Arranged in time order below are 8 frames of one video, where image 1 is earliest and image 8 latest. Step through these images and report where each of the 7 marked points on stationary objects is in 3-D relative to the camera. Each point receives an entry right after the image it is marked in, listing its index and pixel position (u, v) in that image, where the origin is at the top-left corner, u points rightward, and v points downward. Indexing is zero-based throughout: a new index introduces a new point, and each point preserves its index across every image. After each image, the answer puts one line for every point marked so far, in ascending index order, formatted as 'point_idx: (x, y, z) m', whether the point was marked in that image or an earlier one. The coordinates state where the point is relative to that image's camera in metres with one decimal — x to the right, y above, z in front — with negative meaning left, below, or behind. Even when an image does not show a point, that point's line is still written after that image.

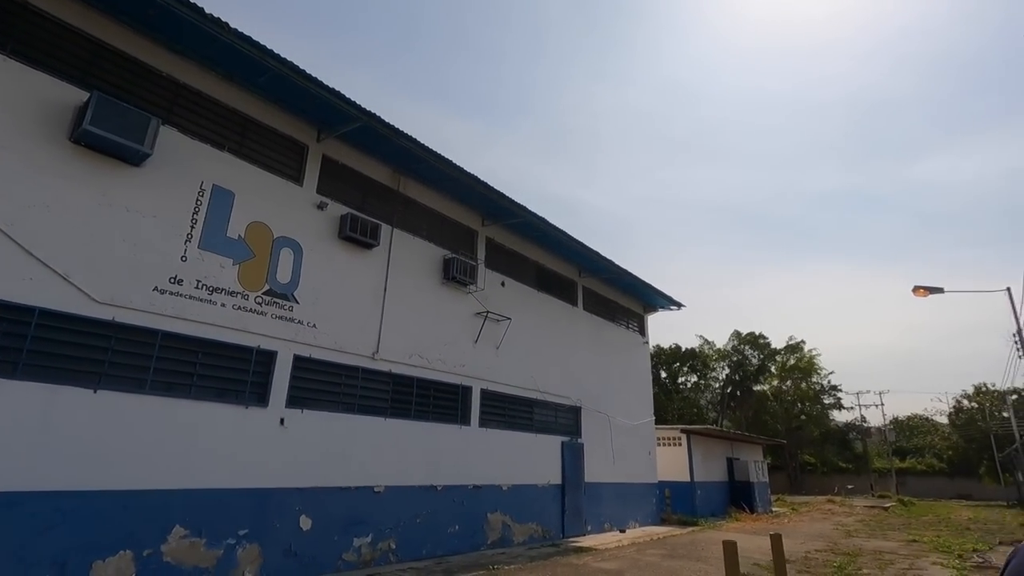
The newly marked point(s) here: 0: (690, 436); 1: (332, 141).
0: (+6.7, -5.5, +20.0) m
1: (-3.4, +2.8, +10.2) m
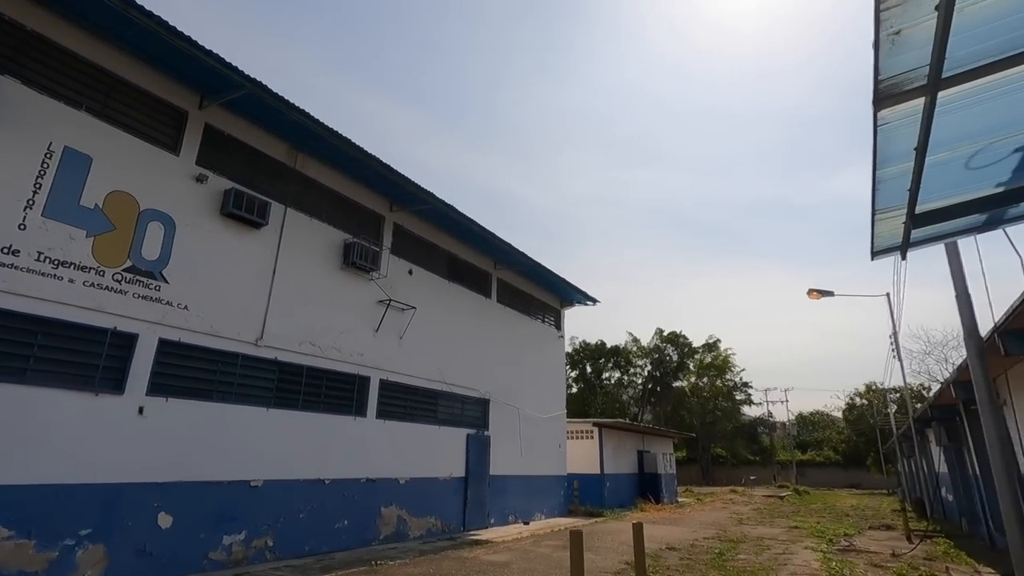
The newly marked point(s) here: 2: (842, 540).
0: (+3.4, -5.4, +20.4) m
1: (-5.2, +3.2, +9.4) m
2: (+8.0, -6.1, +12.9) m
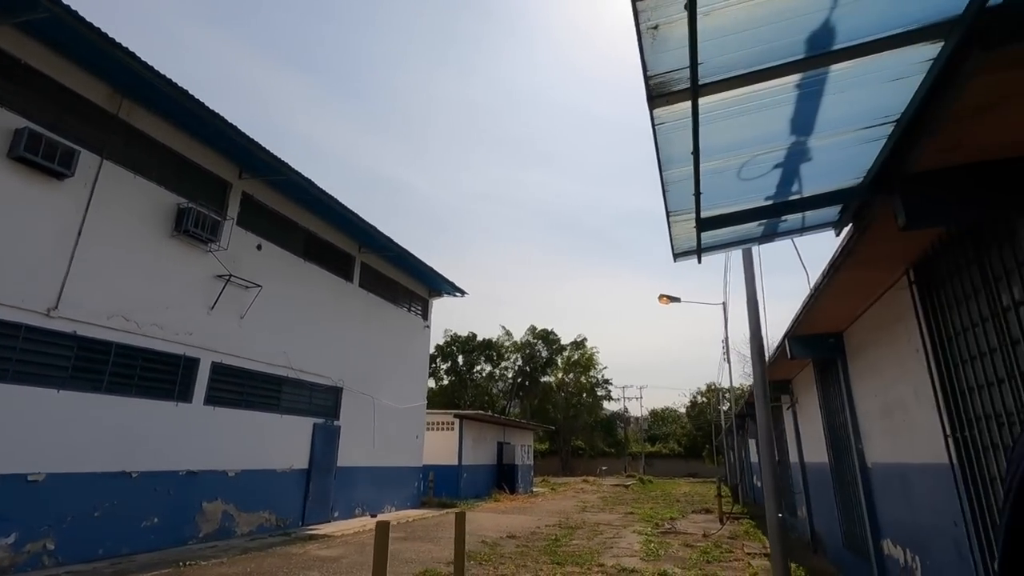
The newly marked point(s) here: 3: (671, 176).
0: (-1.9, -5.1, +20.5) m
1: (-7.4, +3.8, +7.9) m
2: (+4.1, -6.3, +14.2) m
3: (+0.9, +0.6, +3.1) m
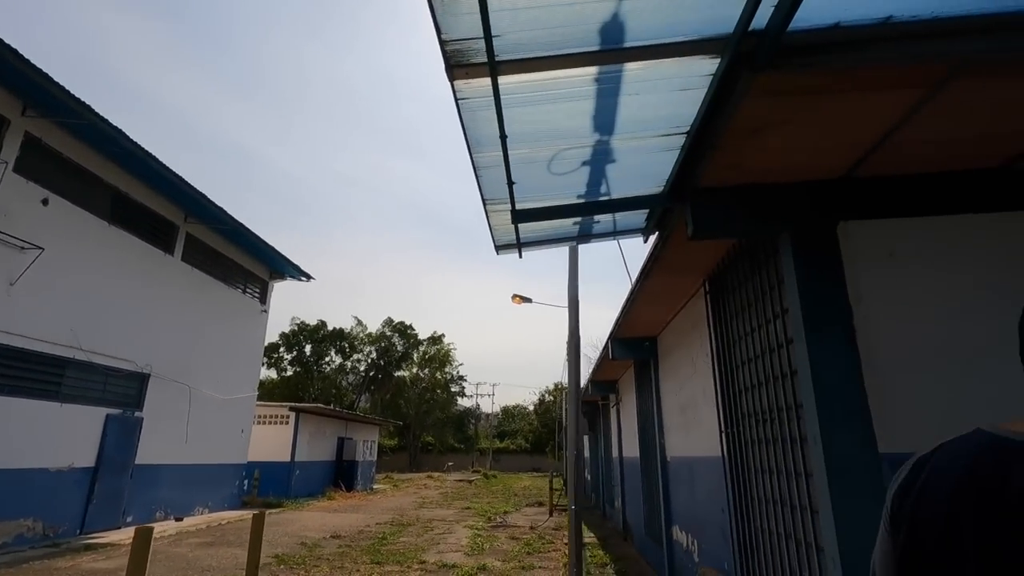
0: (-7.6, -4.5, +19.1) m
1: (-9.1, +4.5, +5.6) m
2: (-0.4, -6.2, +14.5) m
3: (-0.2, +0.7, +3.0) m
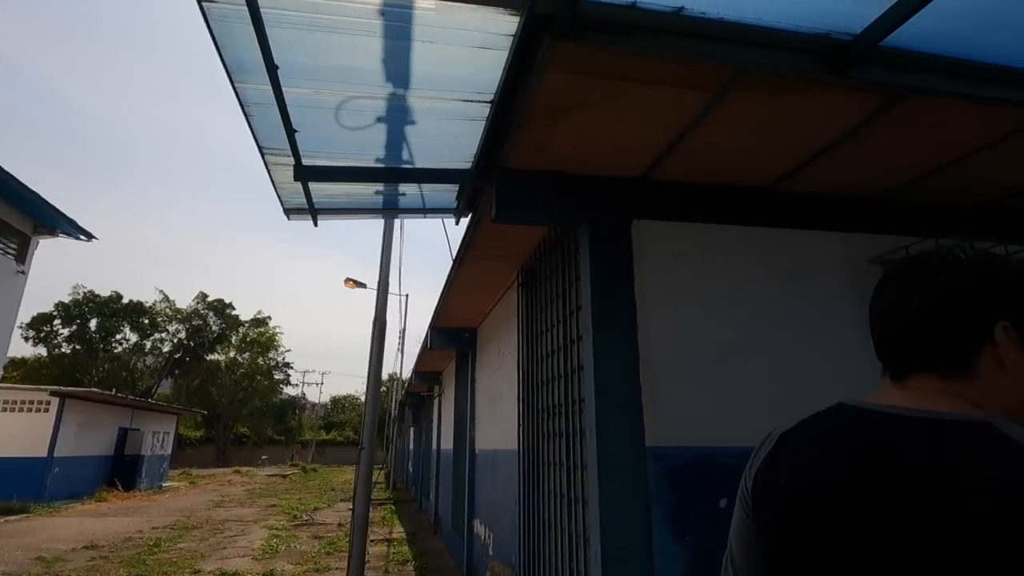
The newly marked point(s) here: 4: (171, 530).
0: (-13.3, -3.3, +15.8) m
1: (-10.2, +5.5, +2.4) m
2: (-5.2, -5.7, +13.5) m
3: (-1.2, +0.9, +2.4) m
4: (-7.0, -5.0, +11.0) m
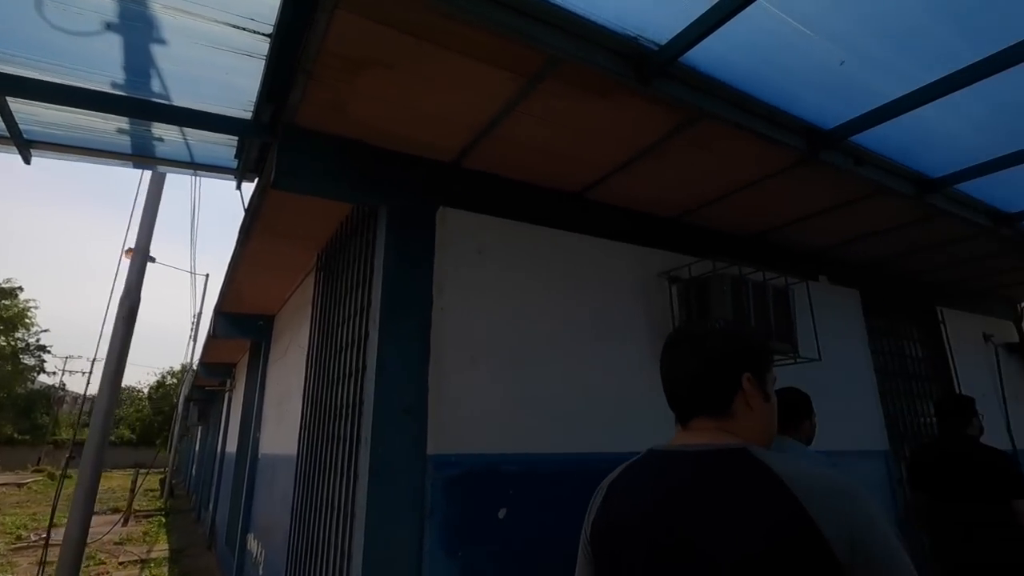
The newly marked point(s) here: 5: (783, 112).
0: (-17.8, -1.9, +10.7) m
1: (-10.1, +6.4, -1.1) m
2: (-9.7, -5.0, +10.8) m
3: (-2.0, +1.1, +1.6) m
4: (-10.5, -4.1, +7.9) m
5: (+1.4, +0.9, +2.7) m
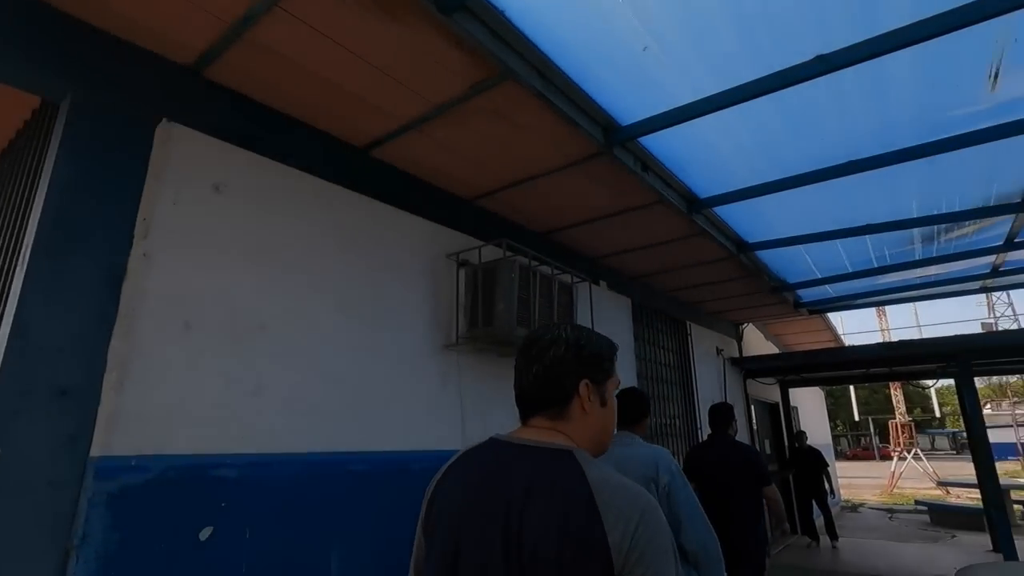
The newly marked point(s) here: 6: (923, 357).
0: (-20.6, +0.2, +3.2) m
1: (-8.4, +7.5, -4.9) m
2: (-13.4, -3.7, +6.1) m
3: (-2.3, +1.4, +0.4) m
4: (-13.1, -2.8, +3.1) m
5: (+0.4, +1.0, +2.6) m
6: (+5.4, -0.9, +7.0) m
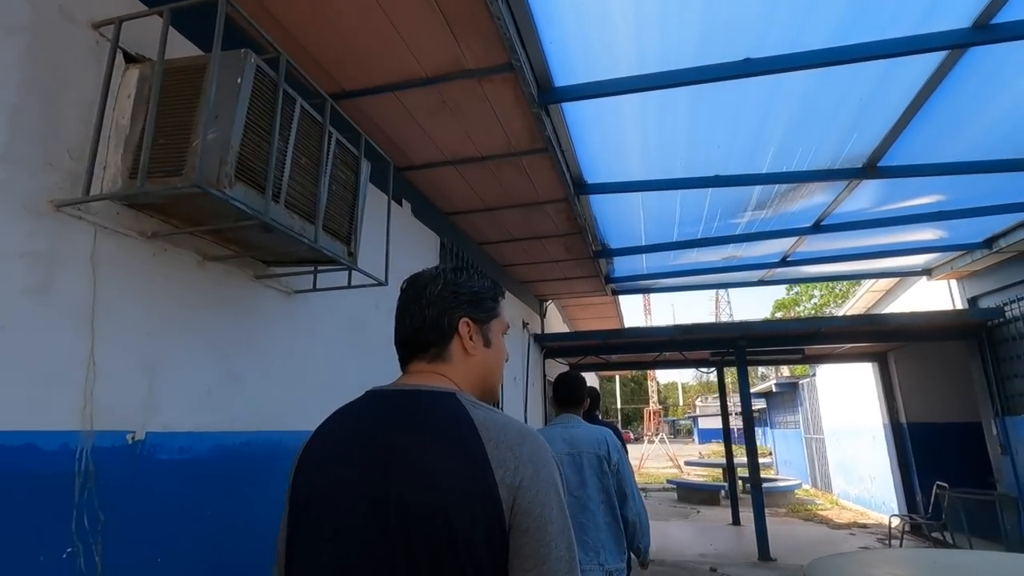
0: (-19.8, +2.7, -6.1) m
1: (-4.8, +8.4, -9.0) m
2: (-14.7, -1.8, -0.6) m
3: (-1.8, +2.1, -1.8) m
4: (-13.2, -1.0, -3.3) m
5: (-0.2, +1.4, +1.2) m
6: (+2.6, -0.7, +7.2) m
